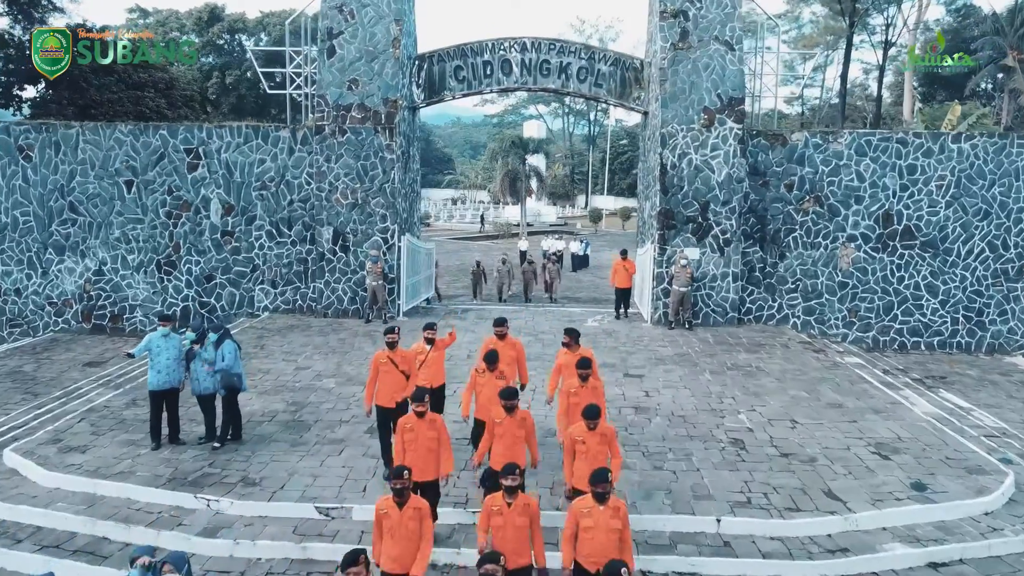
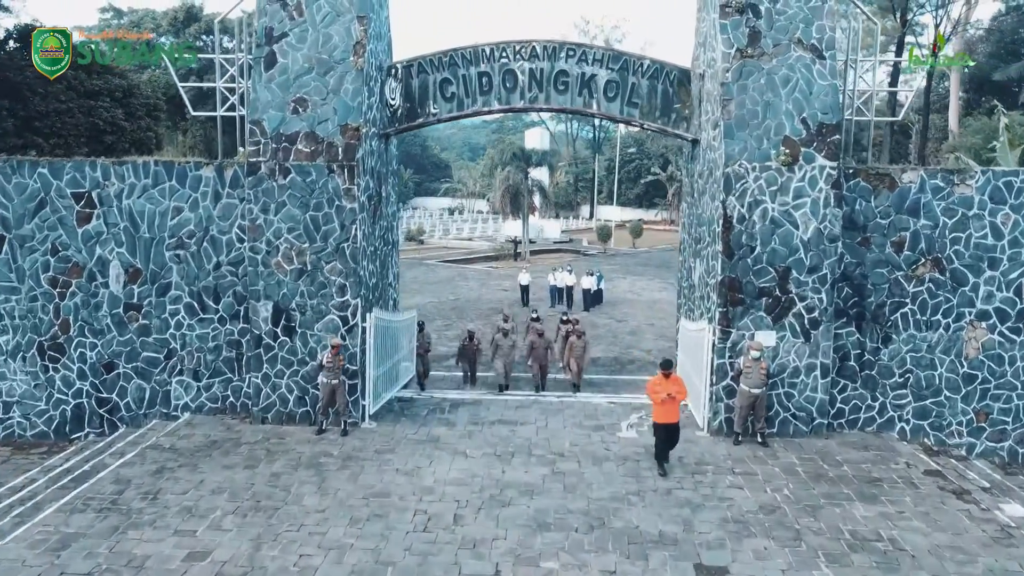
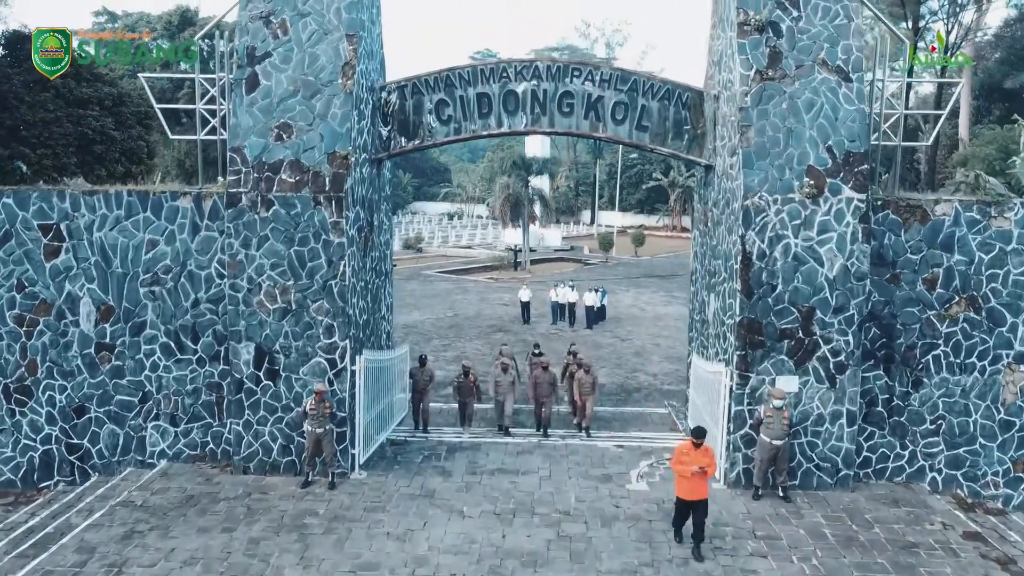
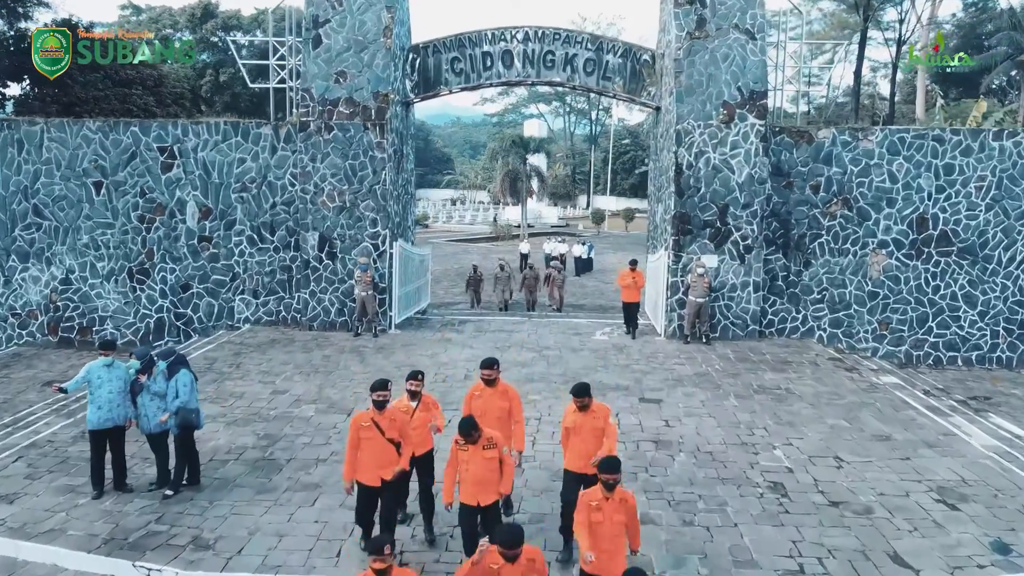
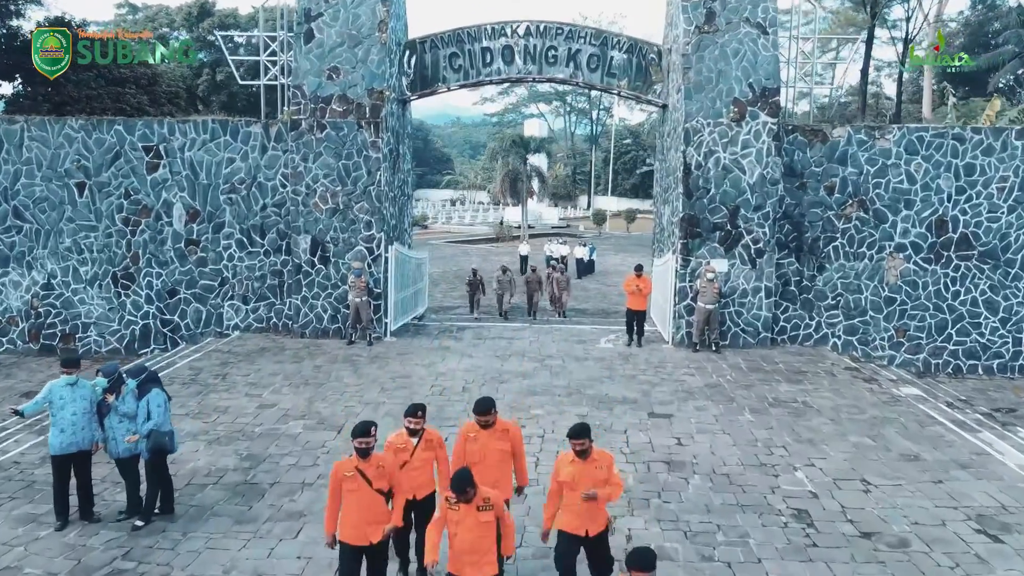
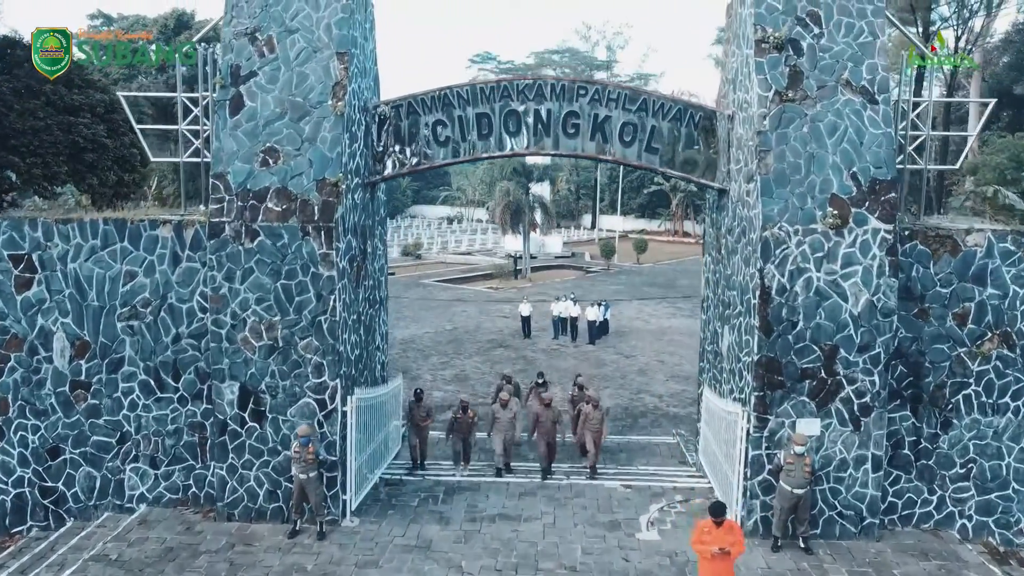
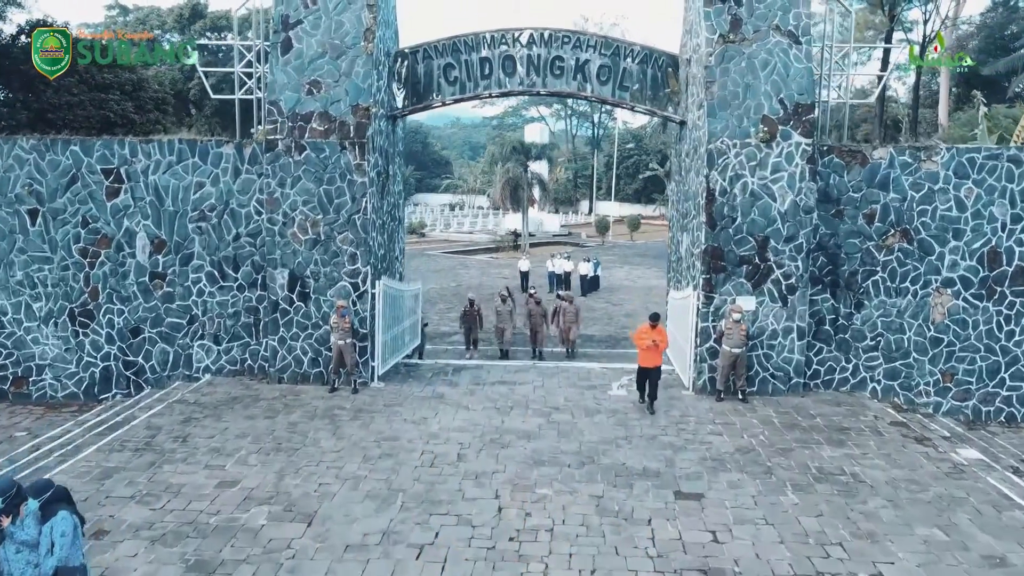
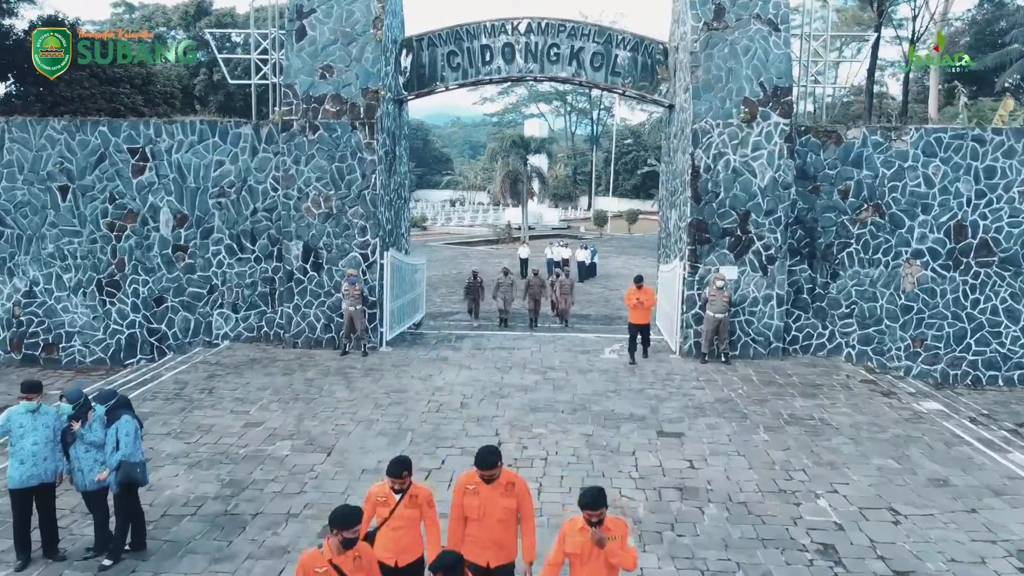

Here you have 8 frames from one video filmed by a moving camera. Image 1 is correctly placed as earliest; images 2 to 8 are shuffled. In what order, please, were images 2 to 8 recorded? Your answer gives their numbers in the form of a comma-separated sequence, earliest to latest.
4, 5, 8, 7, 2, 3, 6
